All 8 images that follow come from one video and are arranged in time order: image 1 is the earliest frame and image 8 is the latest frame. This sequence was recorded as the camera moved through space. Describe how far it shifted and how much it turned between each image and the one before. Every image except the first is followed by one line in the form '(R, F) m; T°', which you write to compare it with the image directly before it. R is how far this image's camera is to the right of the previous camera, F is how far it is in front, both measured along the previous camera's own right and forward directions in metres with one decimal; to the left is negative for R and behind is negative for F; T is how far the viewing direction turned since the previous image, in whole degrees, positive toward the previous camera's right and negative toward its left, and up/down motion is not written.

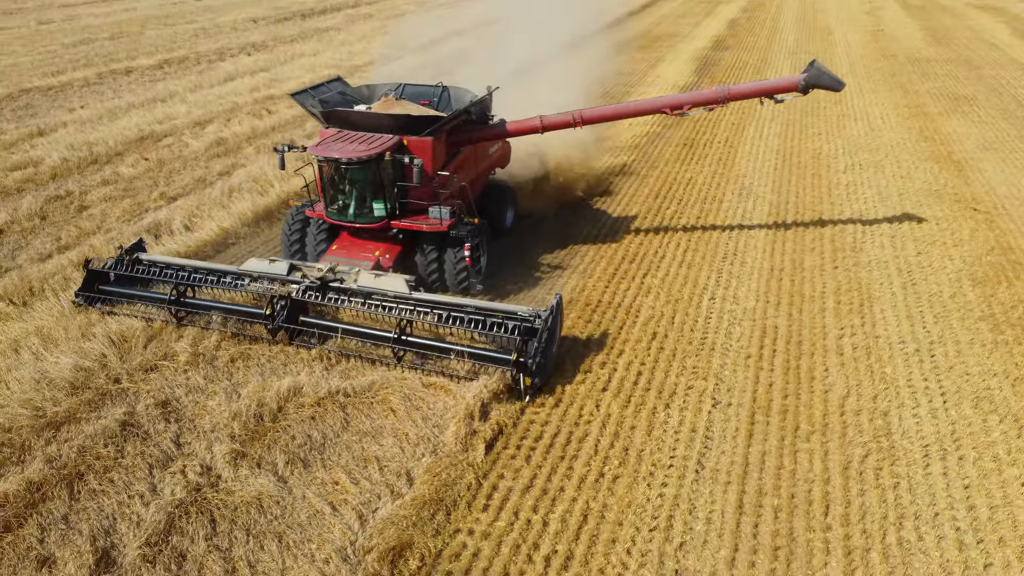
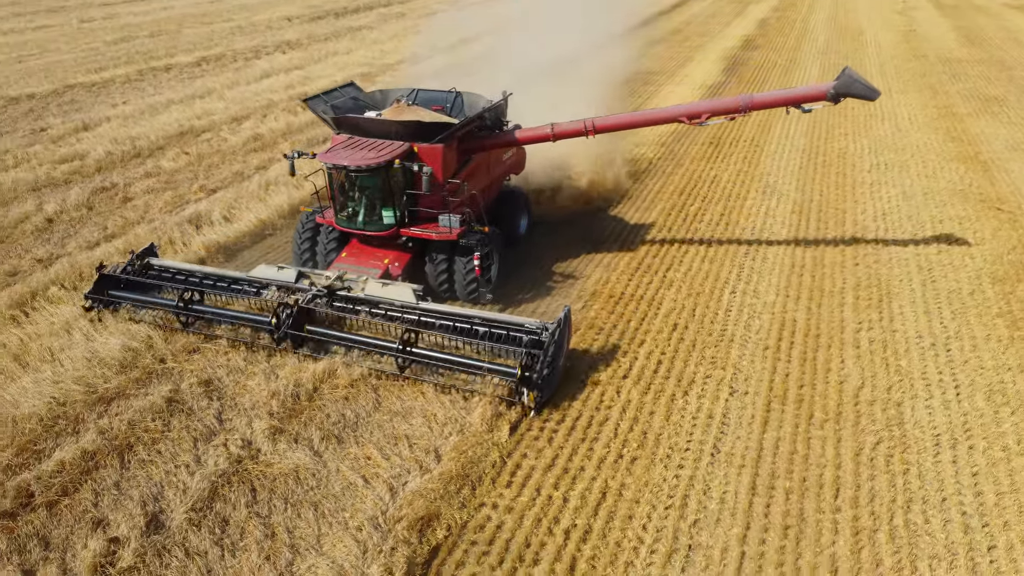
(0.0, -0.3) m; -2°
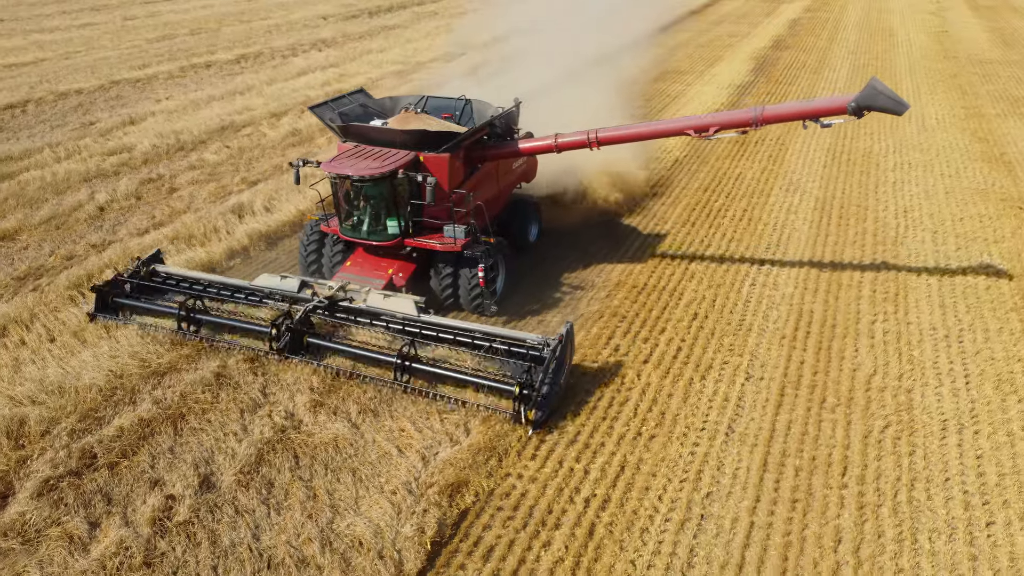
(0.0, -0.4) m; -2°
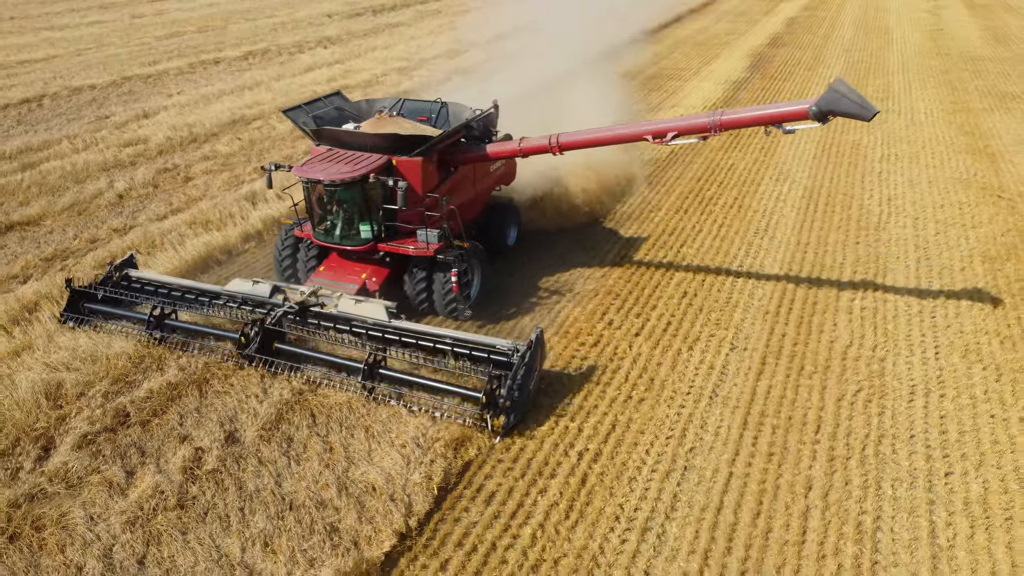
(0.0, -0.5) m; 0°
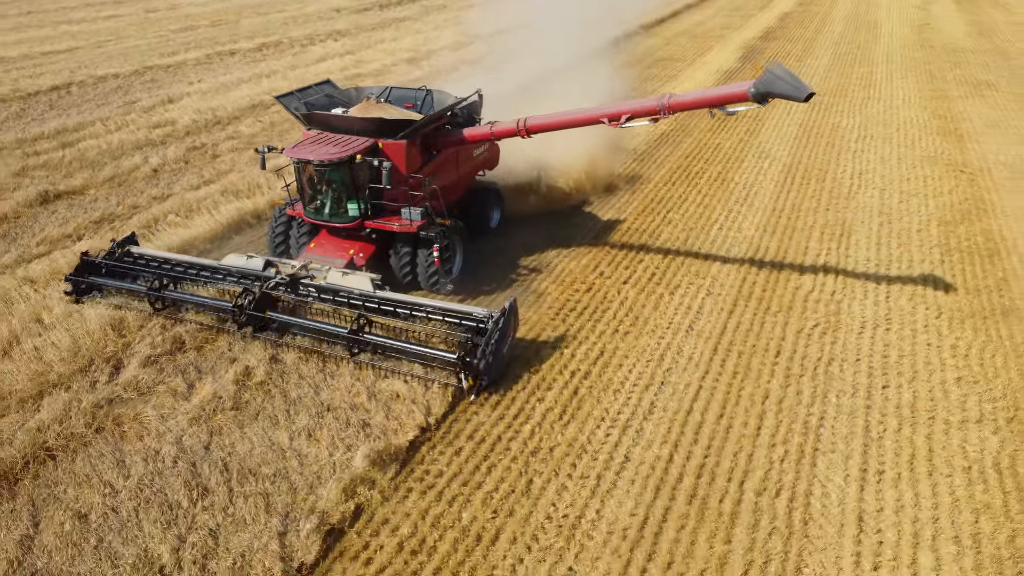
(0.0, -1.0) m; 0°
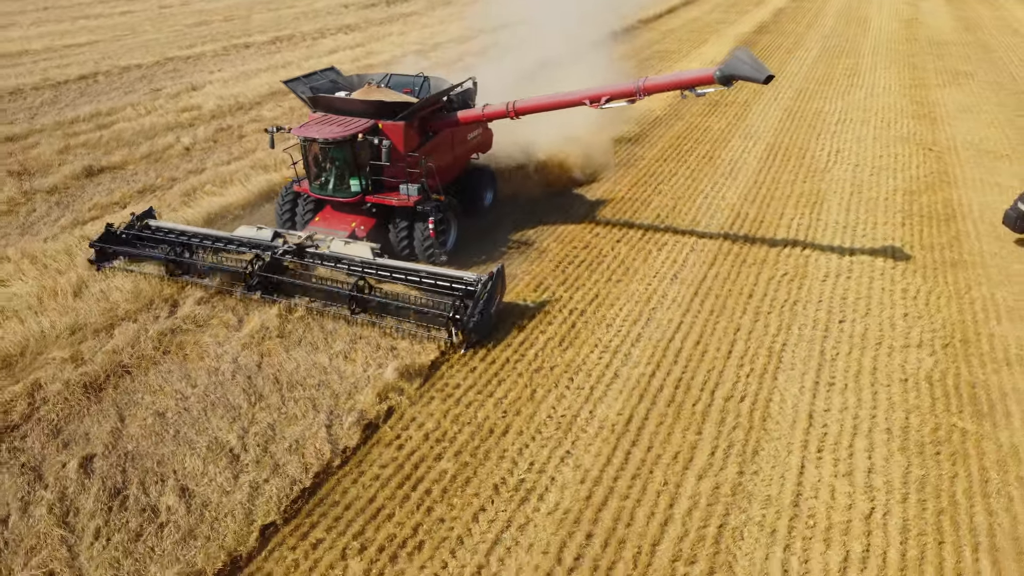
(0.0, -1.1) m; 0°
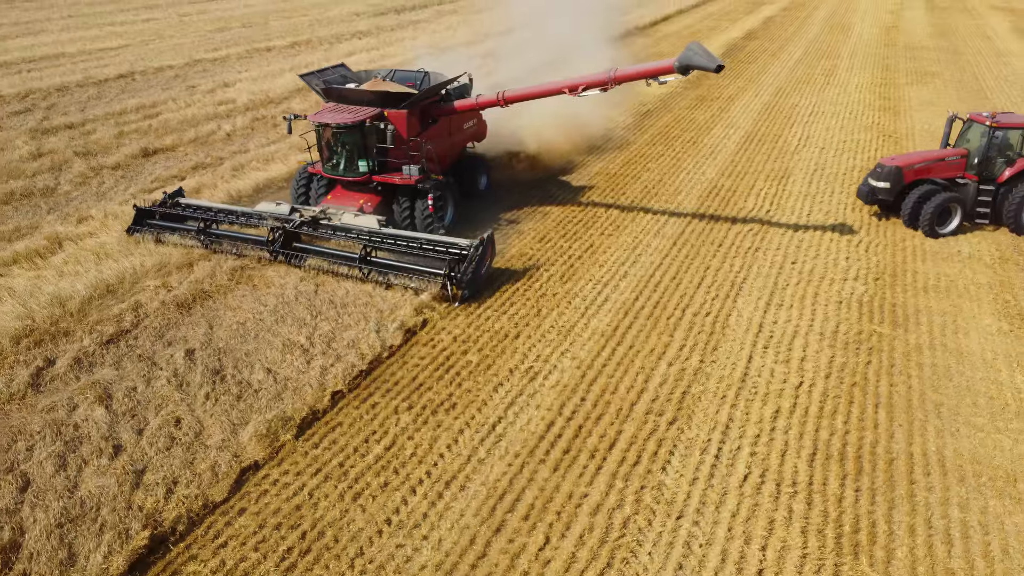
(-0.1, -1.6) m; 0°
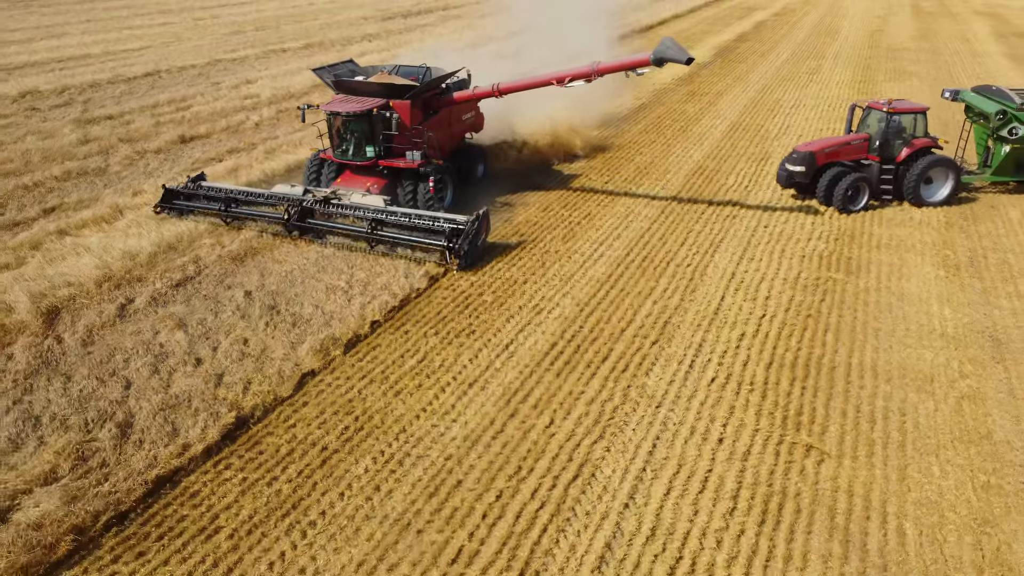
(-0.1, -1.4) m; 0°
